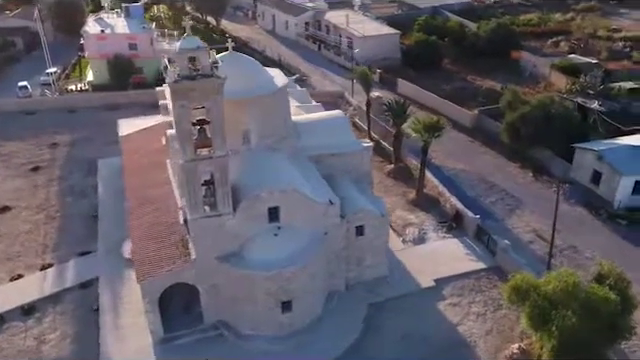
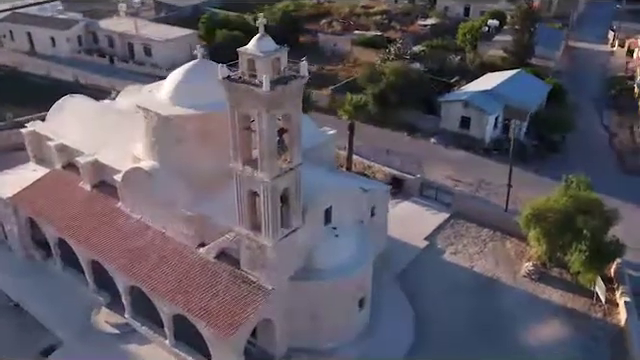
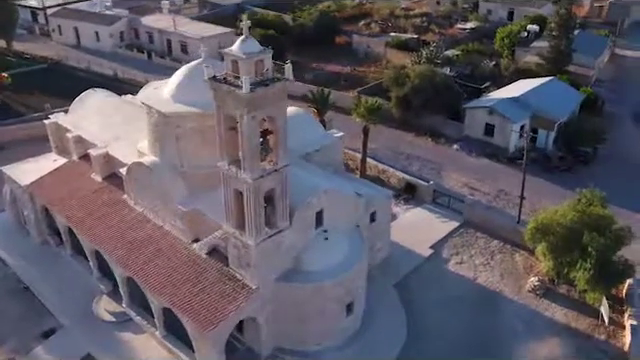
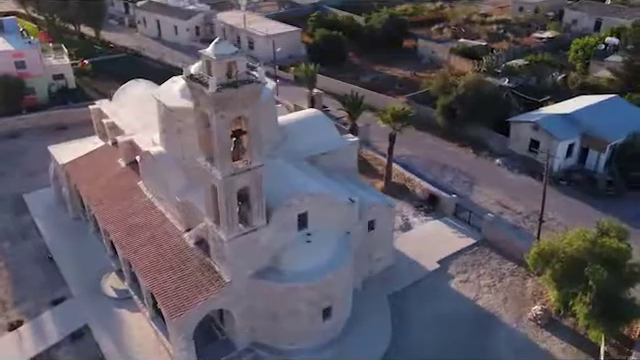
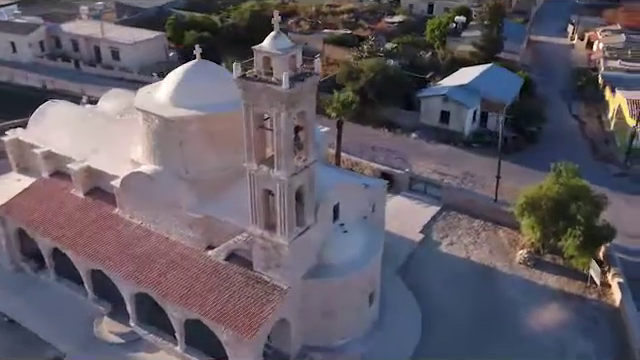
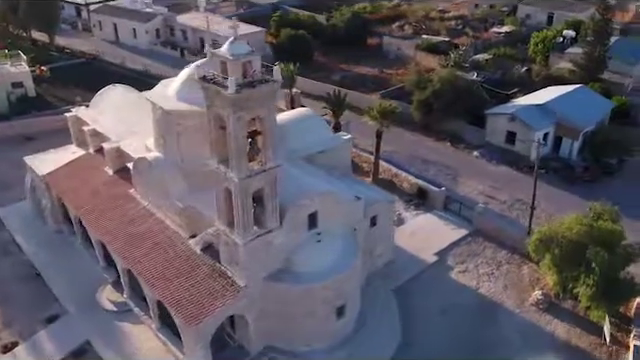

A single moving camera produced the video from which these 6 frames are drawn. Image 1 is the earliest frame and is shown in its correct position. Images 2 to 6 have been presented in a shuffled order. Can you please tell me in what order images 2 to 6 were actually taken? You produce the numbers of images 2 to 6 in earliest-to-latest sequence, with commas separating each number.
4, 6, 3, 2, 5
